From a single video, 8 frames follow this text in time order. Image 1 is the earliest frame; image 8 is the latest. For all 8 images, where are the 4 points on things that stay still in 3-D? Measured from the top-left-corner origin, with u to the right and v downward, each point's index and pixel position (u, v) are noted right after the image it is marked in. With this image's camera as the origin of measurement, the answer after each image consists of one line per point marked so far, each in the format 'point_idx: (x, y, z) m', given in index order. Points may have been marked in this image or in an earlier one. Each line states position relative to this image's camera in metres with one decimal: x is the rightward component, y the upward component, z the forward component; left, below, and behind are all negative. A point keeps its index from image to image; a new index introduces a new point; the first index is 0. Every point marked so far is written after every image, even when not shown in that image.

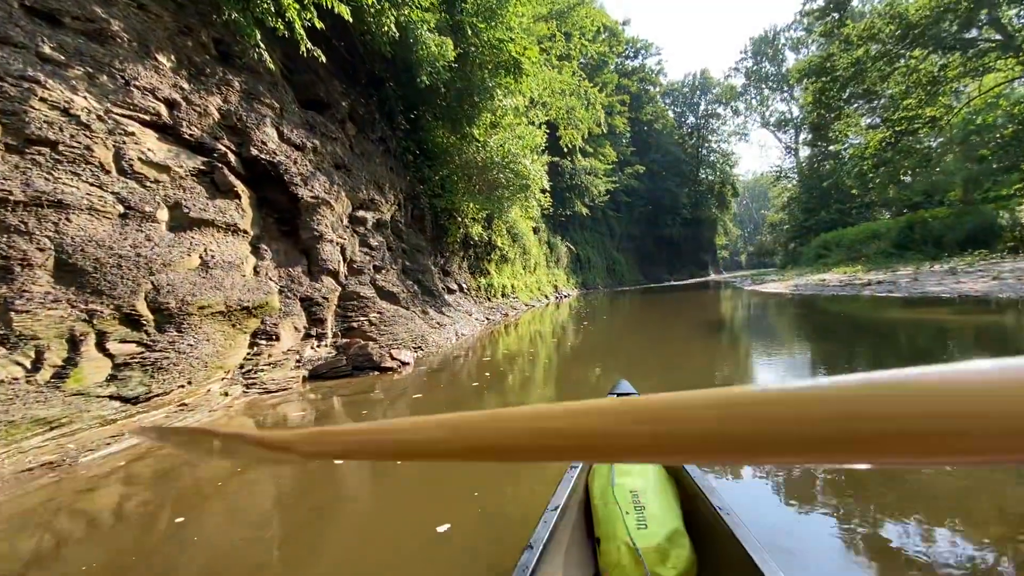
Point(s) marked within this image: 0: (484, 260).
0: (-0.8, +0.7, +13.1) m
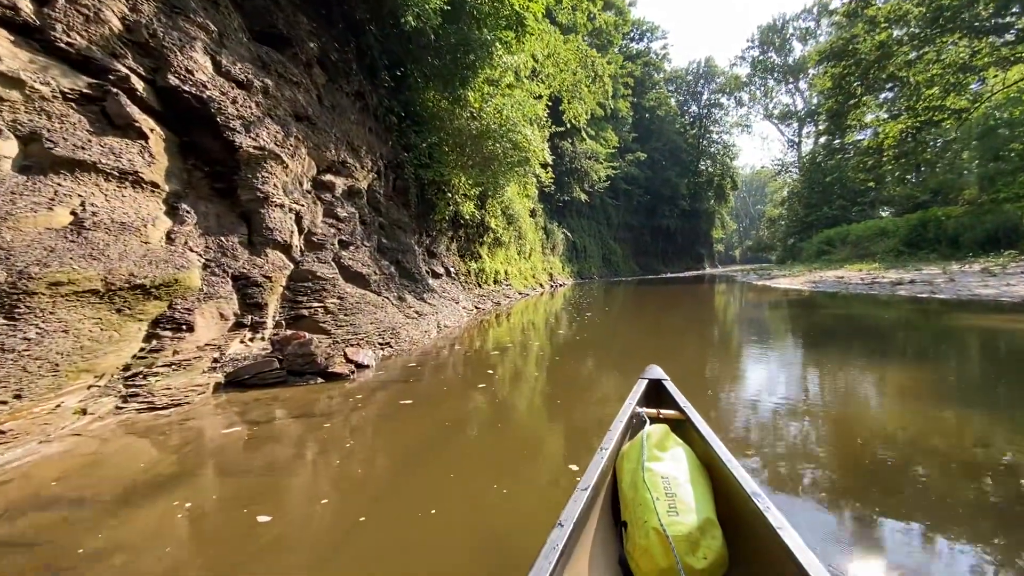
0: (-0.9, +1.1, +12.0) m
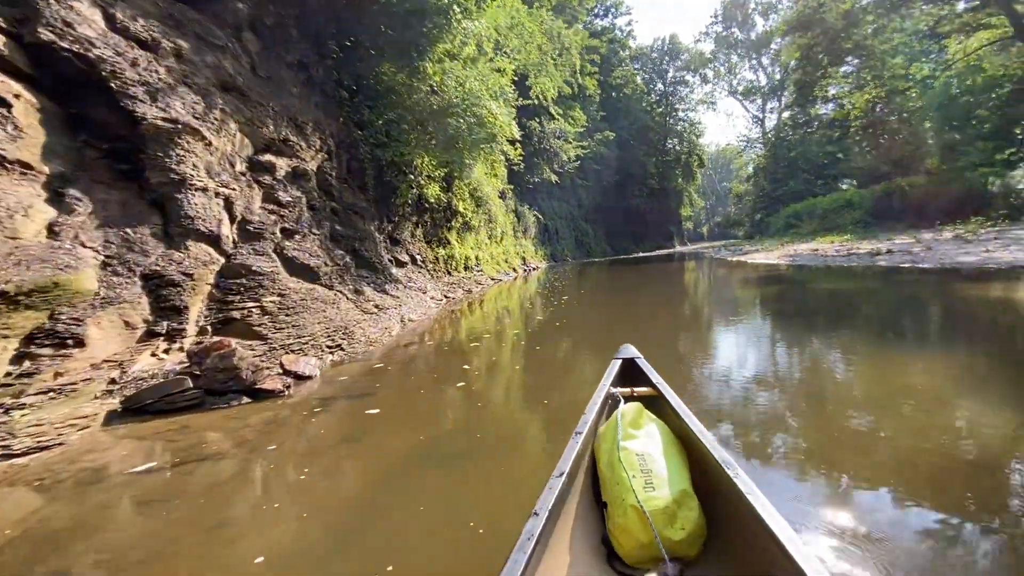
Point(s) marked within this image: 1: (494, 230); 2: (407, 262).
0: (-1.6, +1.4, +11.4) m
1: (-0.6, +1.9, +16.4) m
2: (-1.9, +0.5, +8.8) m
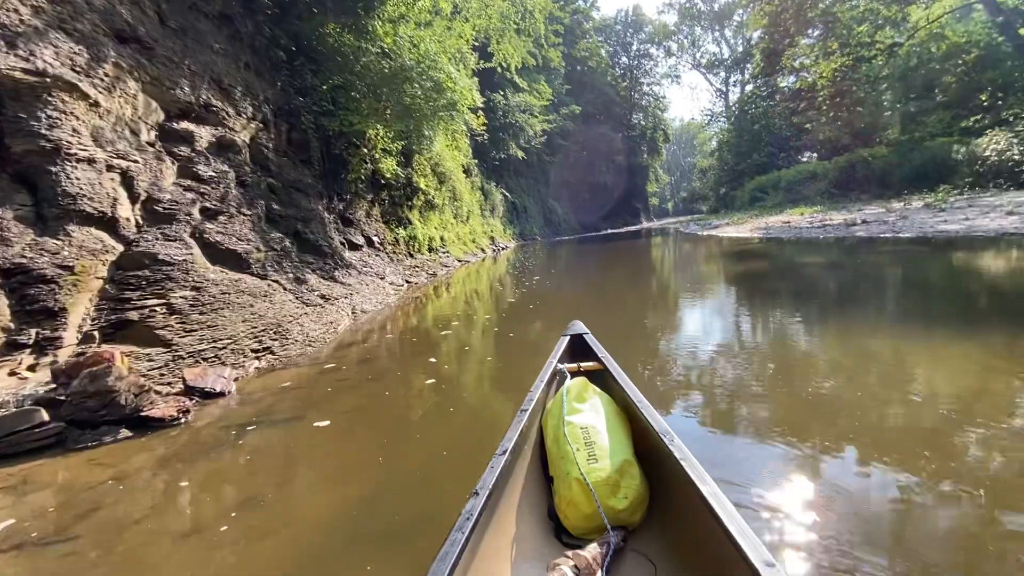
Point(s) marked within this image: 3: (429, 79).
0: (-2.4, +1.8, +10.7) m
1: (-1.7, +2.5, +15.8) m
2: (-2.5, +0.7, +8.2) m
3: (-1.3, +3.2, +7.6) m
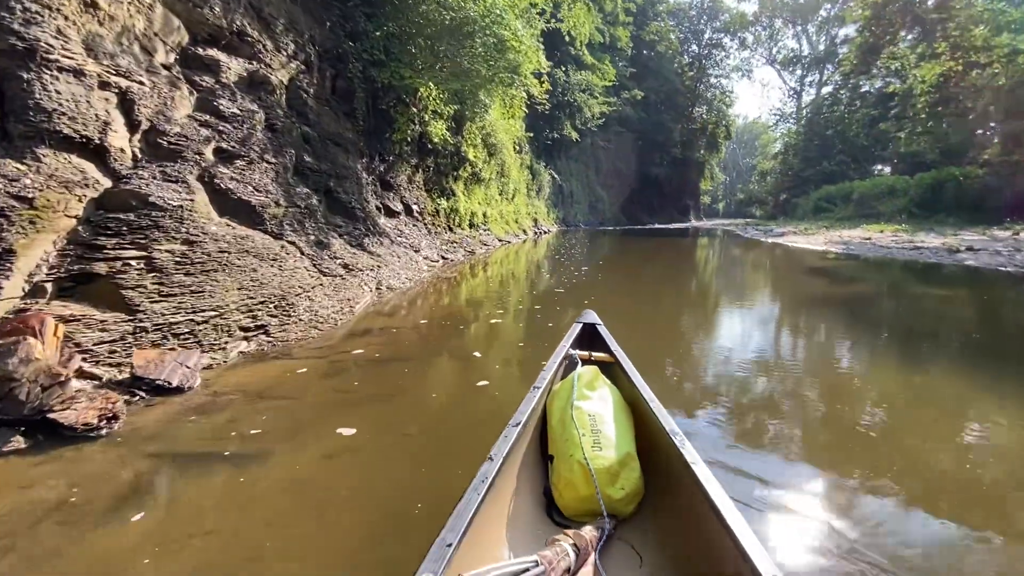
0: (-1.3, +2.3, +10.1) m
1: (-0.2, +3.1, +15.1) m
2: (-1.7, +1.2, +7.6) m
3: (-0.3, +3.5, +6.9) m
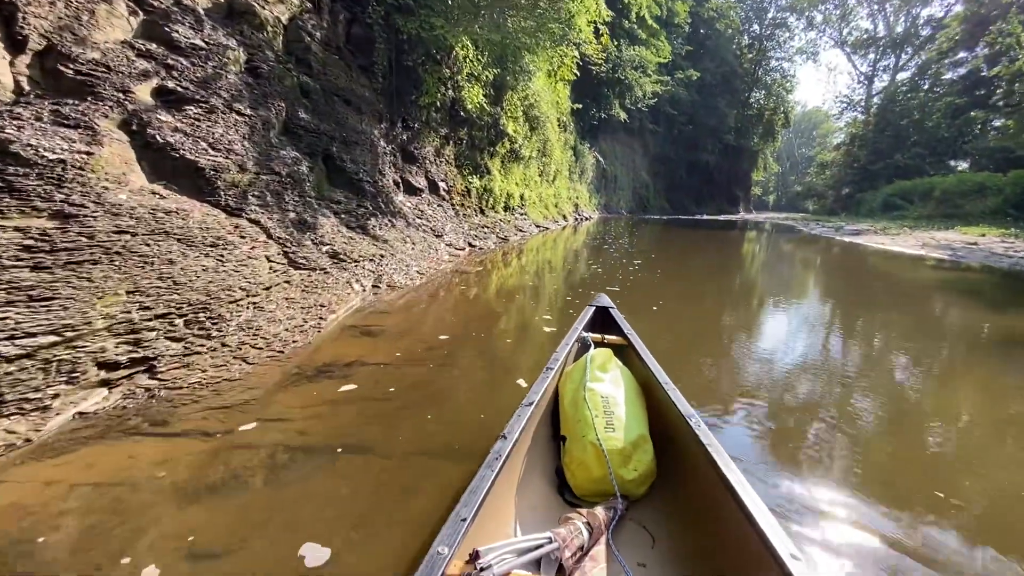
0: (-0.5, +2.5, +9.2) m
1: (+1.0, +3.5, +14.0) m
2: (-1.2, +1.4, +6.8) m
3: (+0.4, +3.6, +5.9) m
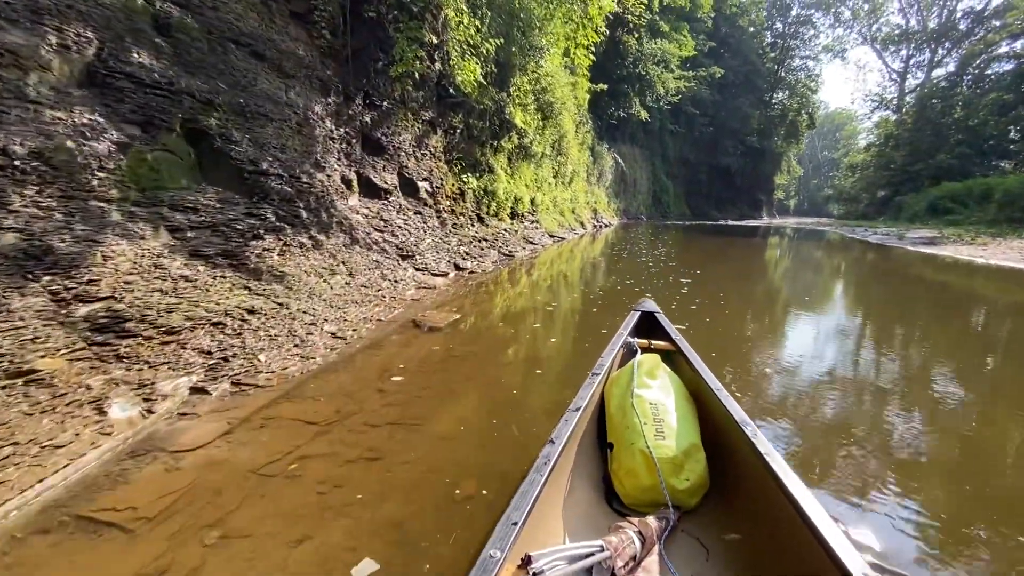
0: (-0.4, +2.2, +7.8) m
1: (+1.3, +3.1, +12.6) m
2: (-1.1, +1.0, +5.3) m
3: (+0.4, +3.3, +4.4) m
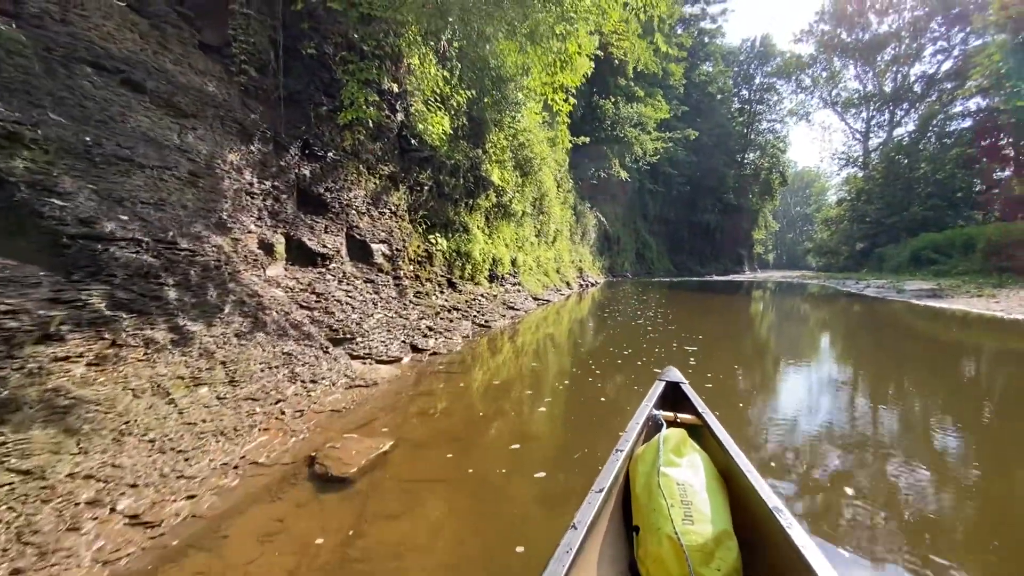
0: (-0.7, +1.1, +7.2) m
1: (+0.8, +1.5, +12.1) m
2: (-1.3, +0.3, +4.7) m
3: (+0.1, +2.7, +4.1) m
